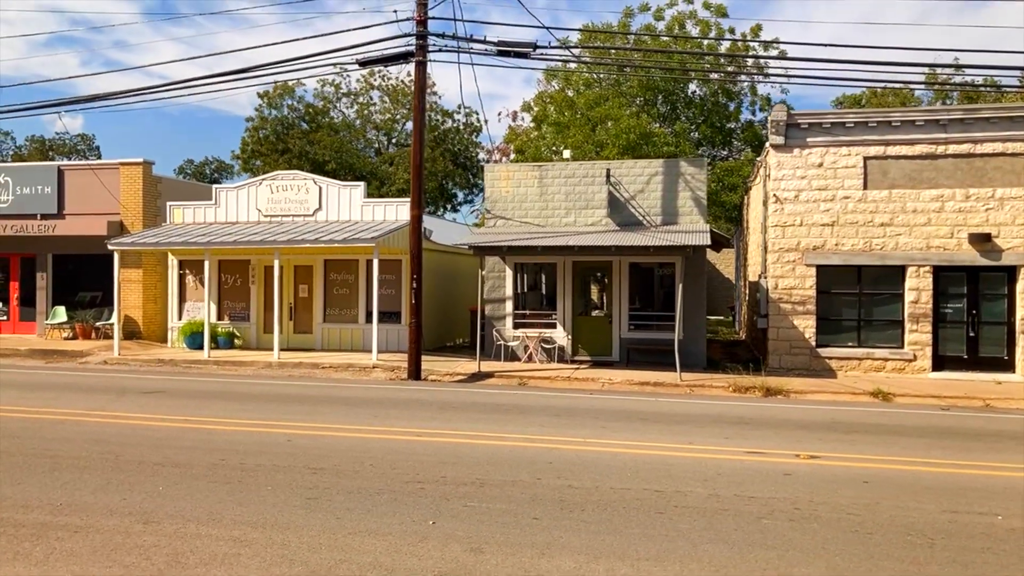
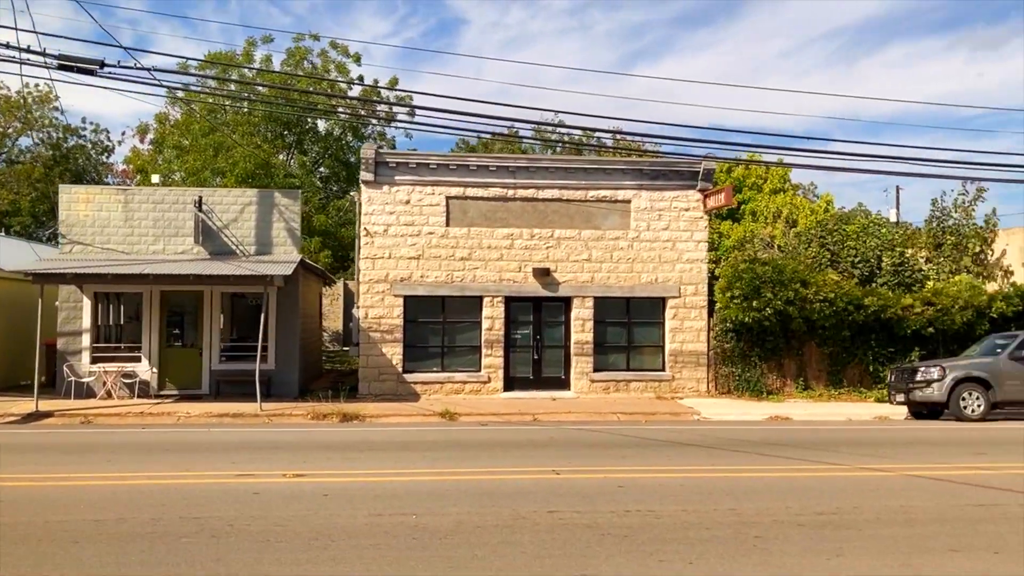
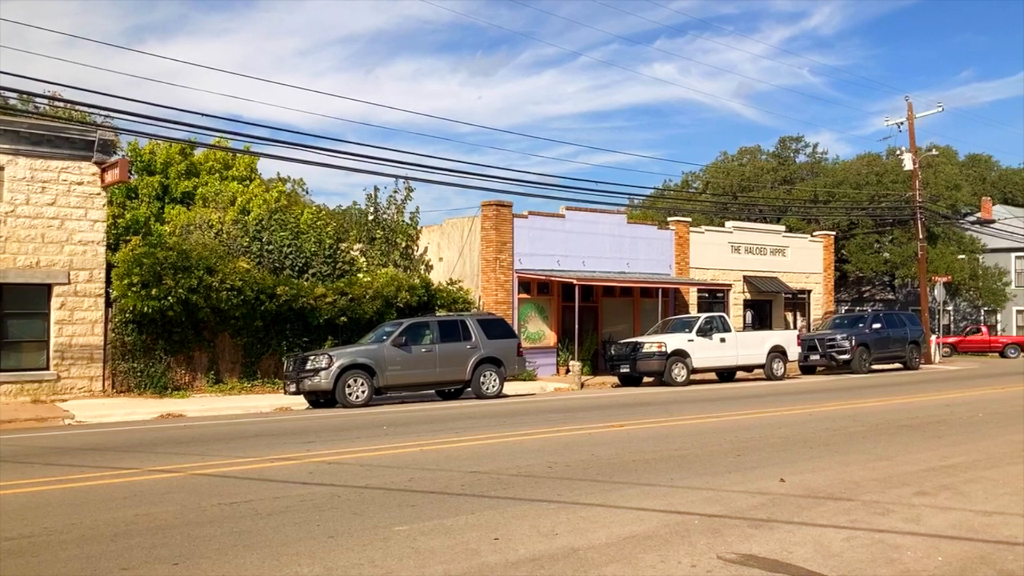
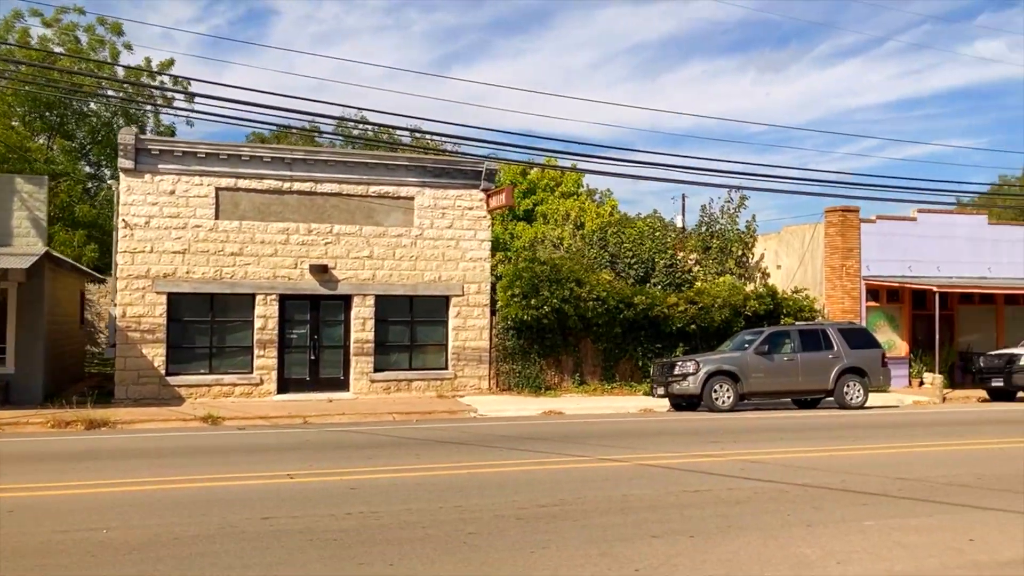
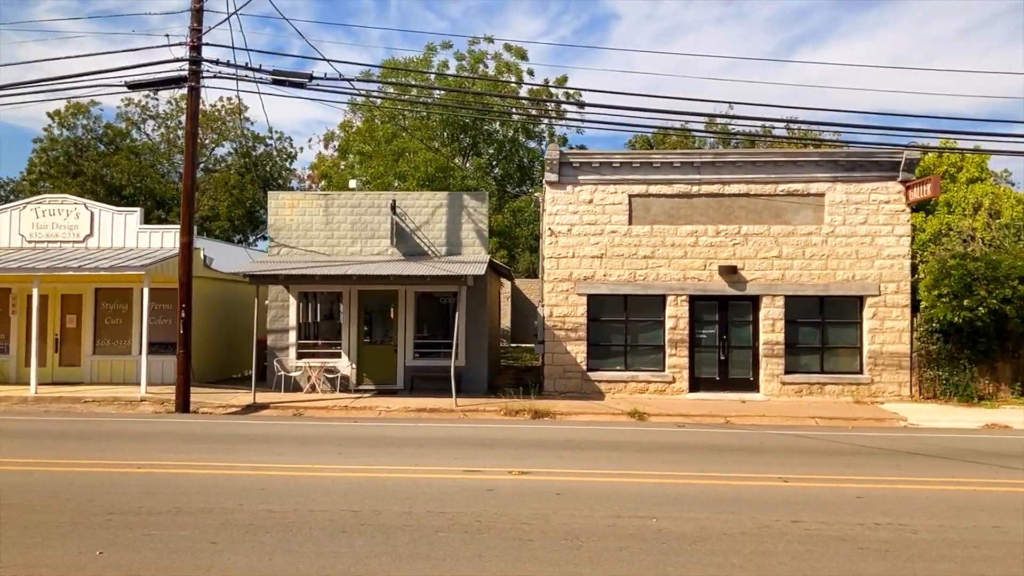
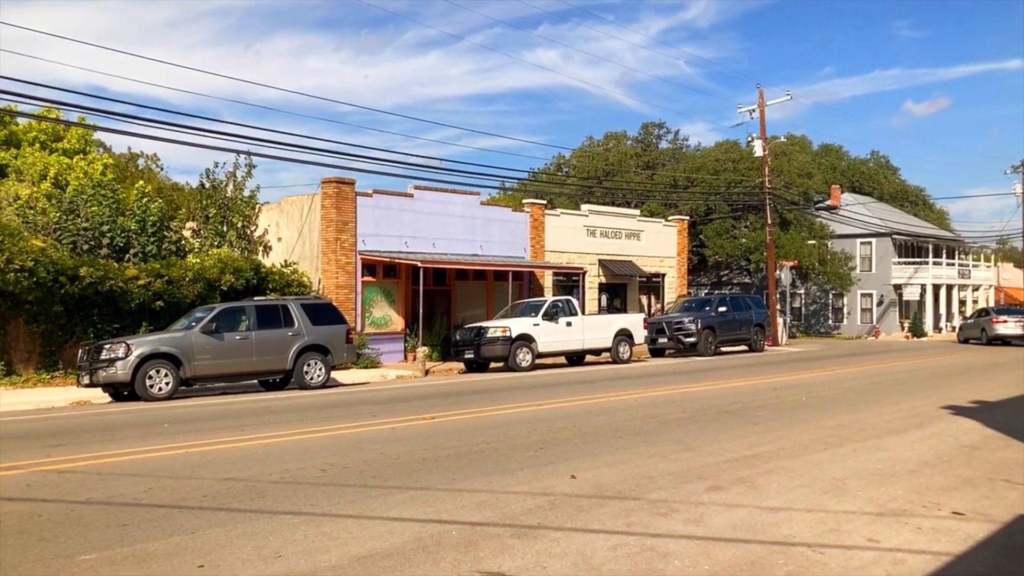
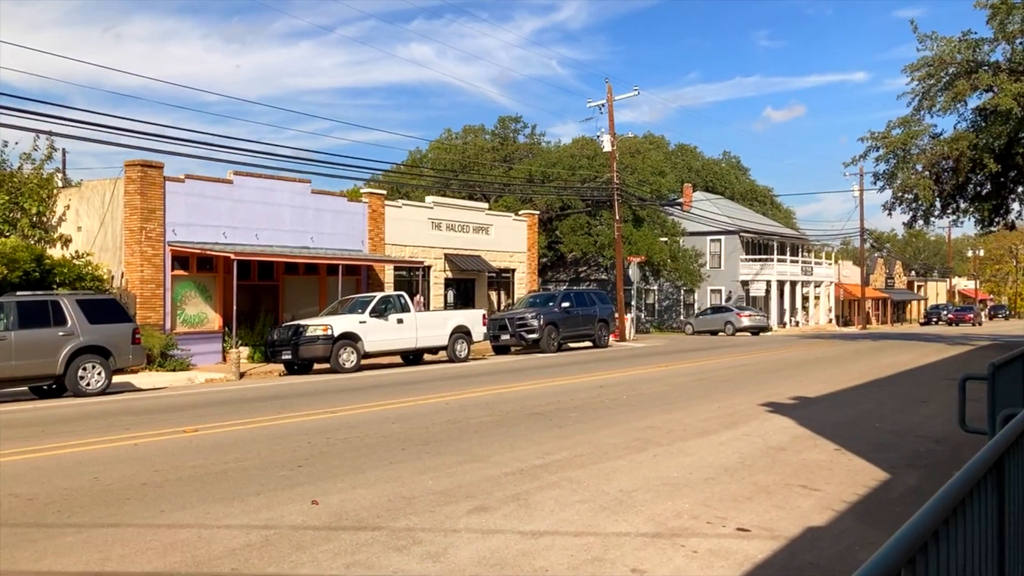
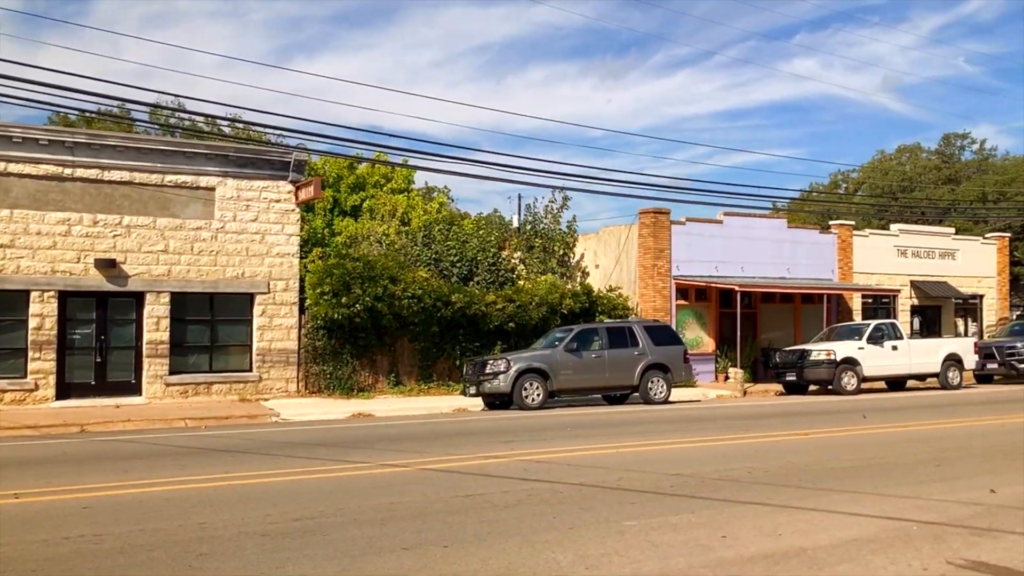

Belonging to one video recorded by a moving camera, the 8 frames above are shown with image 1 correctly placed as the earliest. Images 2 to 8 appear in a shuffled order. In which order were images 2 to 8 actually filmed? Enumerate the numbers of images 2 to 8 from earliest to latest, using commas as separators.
5, 2, 4, 8, 3, 6, 7
